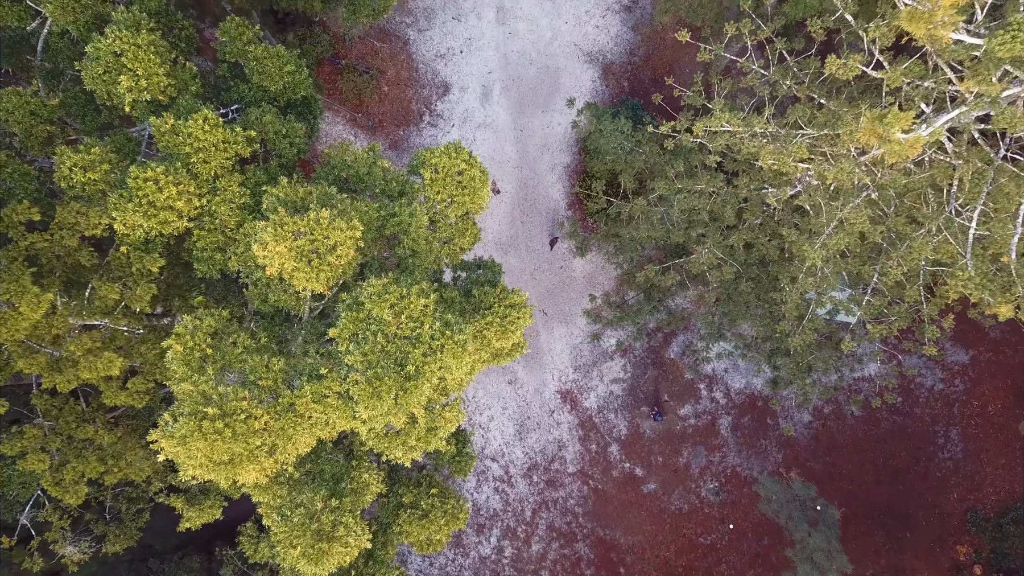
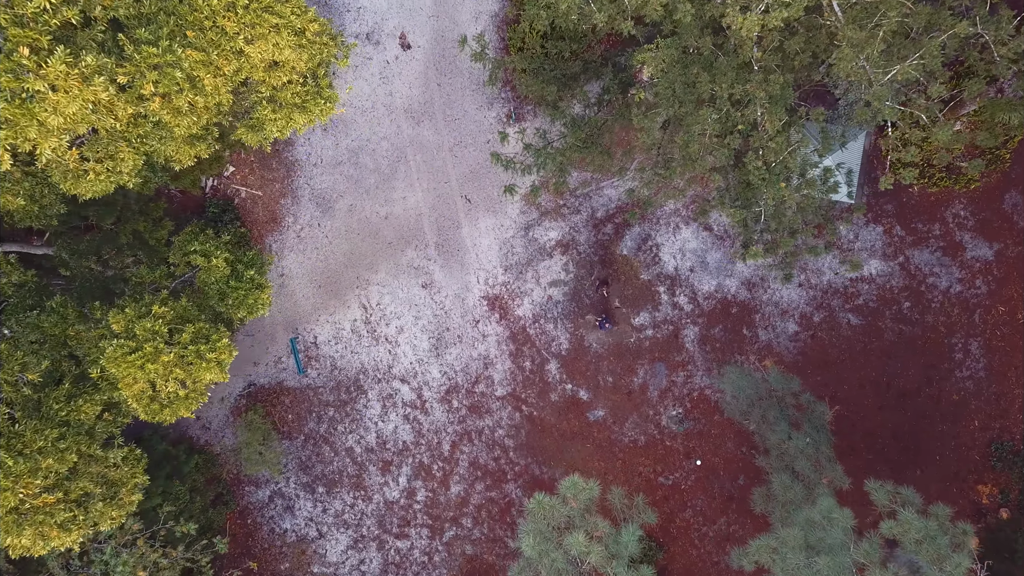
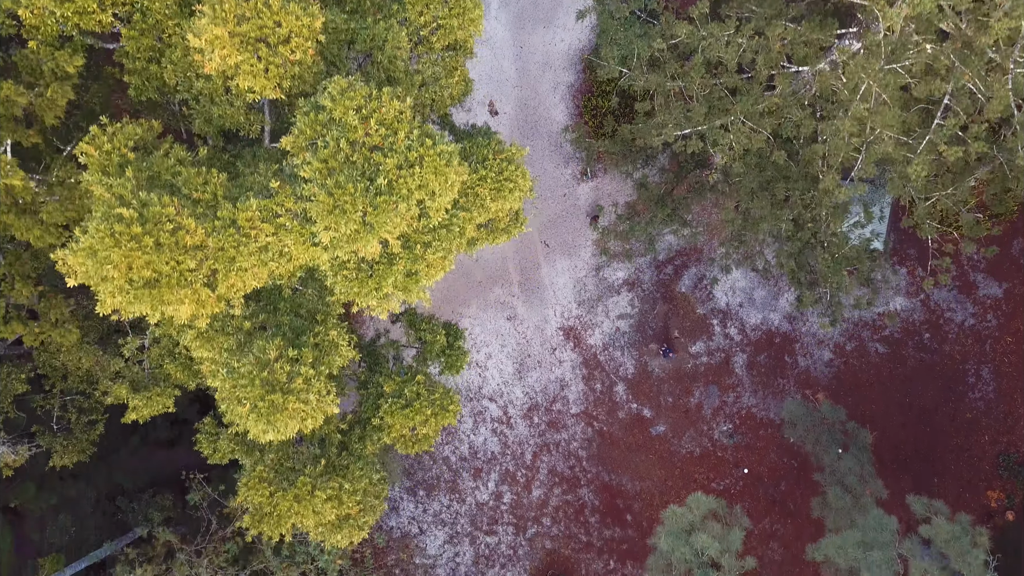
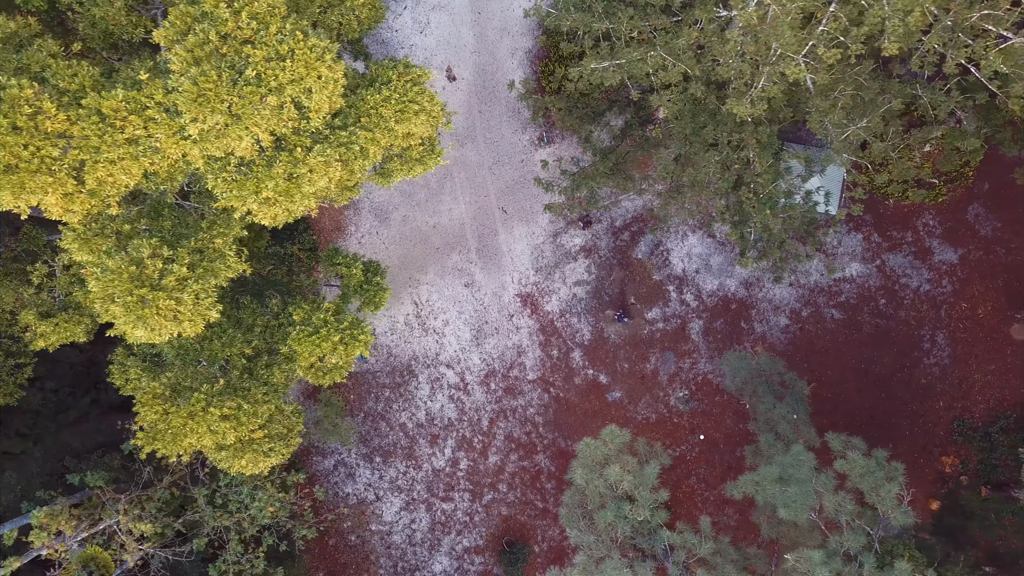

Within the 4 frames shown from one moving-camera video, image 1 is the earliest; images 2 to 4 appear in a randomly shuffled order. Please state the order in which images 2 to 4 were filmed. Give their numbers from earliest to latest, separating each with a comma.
3, 4, 2
